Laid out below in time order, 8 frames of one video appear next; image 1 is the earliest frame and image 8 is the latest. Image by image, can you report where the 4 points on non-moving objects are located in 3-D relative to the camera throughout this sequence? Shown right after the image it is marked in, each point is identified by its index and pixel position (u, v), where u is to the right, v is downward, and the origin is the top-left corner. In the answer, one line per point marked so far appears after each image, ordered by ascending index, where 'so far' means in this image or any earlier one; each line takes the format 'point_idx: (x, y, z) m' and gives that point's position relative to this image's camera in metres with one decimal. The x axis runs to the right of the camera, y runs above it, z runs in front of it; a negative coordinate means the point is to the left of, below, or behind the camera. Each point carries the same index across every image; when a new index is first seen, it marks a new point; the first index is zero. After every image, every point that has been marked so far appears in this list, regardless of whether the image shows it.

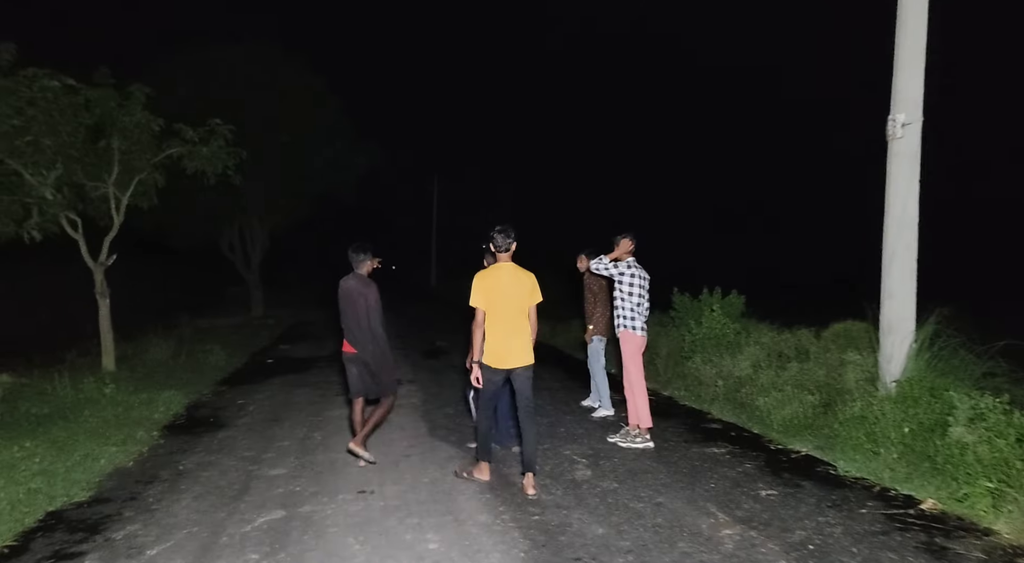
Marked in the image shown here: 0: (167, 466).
0: (-2.8, -1.5, +4.8) m
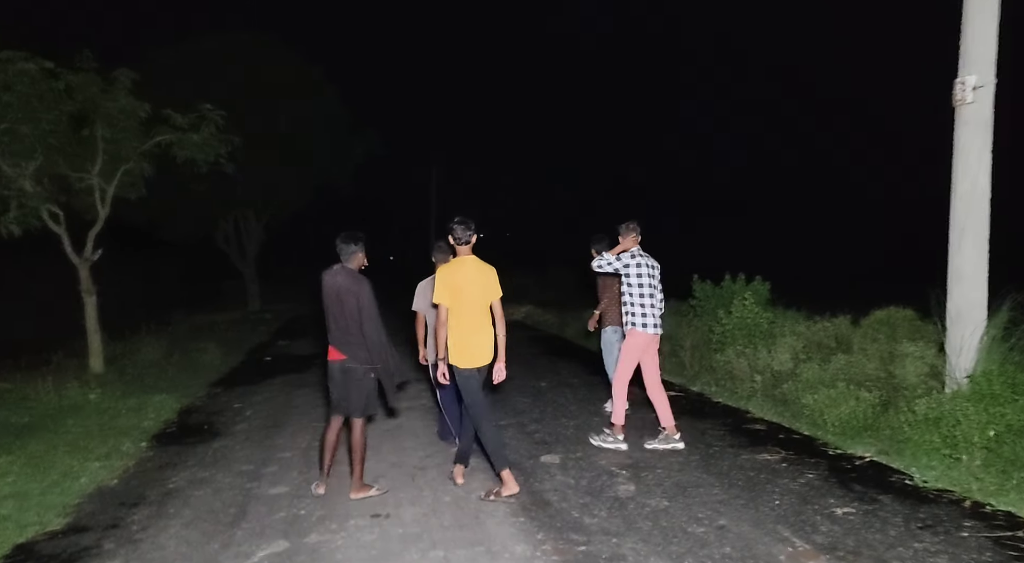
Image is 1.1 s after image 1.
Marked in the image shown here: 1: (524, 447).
0: (-2.6, -1.5, +4.3) m
1: (+0.1, -1.4, +4.9) m
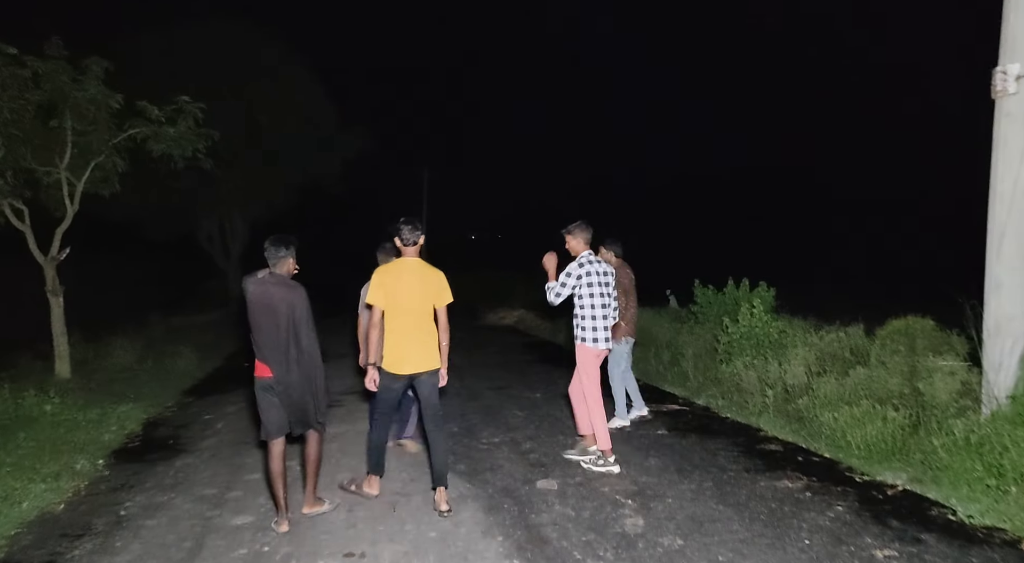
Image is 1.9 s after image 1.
0: (-2.6, -1.5, +3.8) m
1: (+0.1, -1.4, +4.4) m
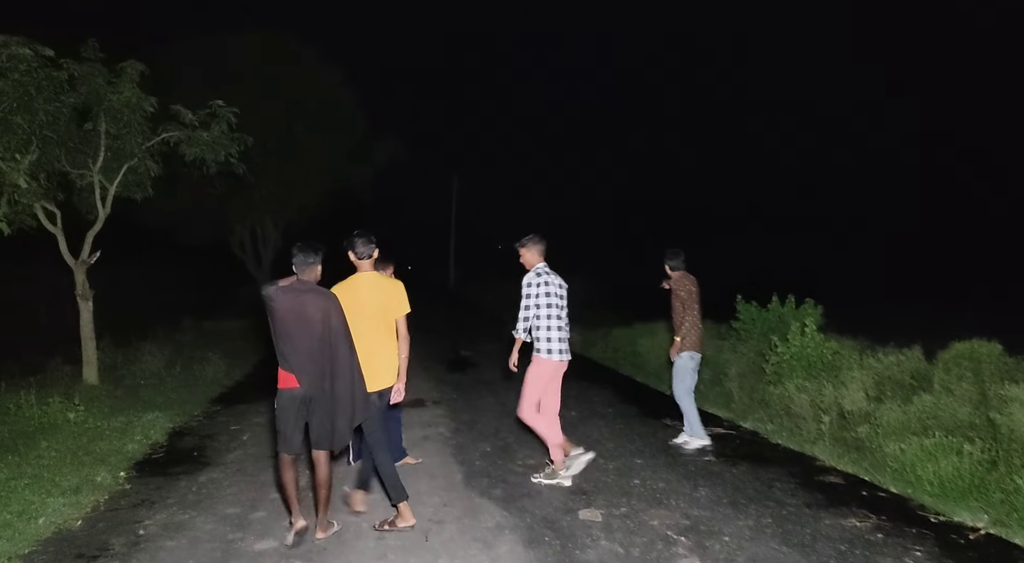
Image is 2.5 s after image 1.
0: (-2.4, -1.5, +3.6) m
1: (+0.3, -1.5, +4.2) m
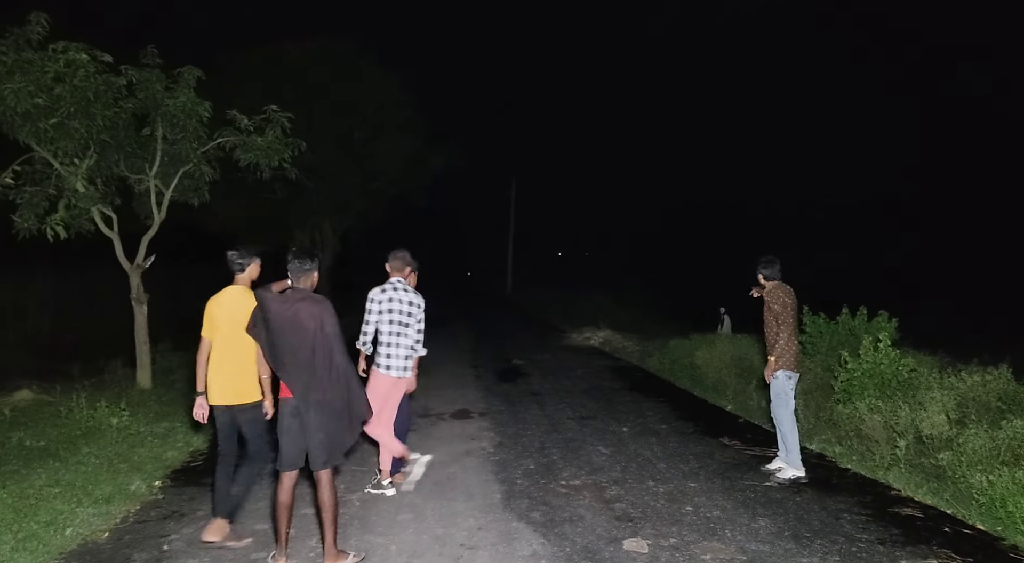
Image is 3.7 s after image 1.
0: (-2.2, -1.6, +3.5) m
1: (+0.6, -1.5, +3.8) m
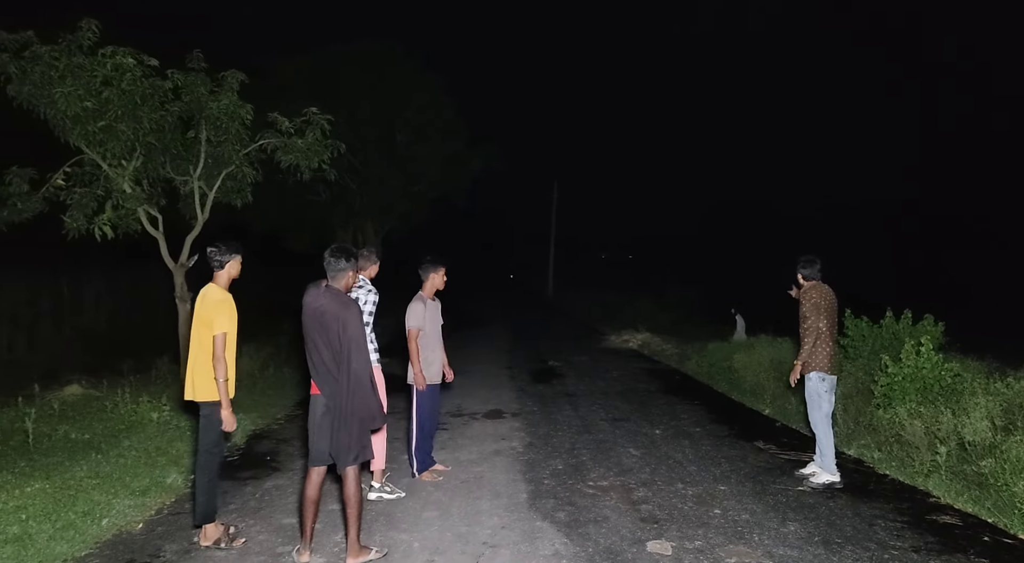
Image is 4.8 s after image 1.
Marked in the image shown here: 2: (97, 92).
0: (-2.0, -1.6, +3.6) m
1: (+0.7, -1.5, +3.8) m
2: (-5.1, +2.3, +7.4) m
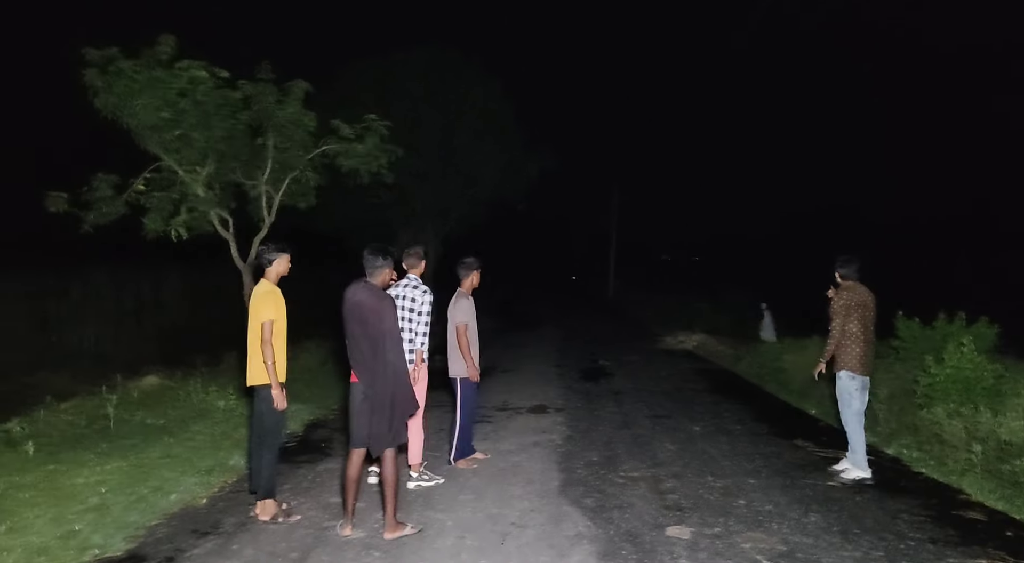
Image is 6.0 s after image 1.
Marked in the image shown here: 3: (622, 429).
0: (-1.9, -1.6, +4.1) m
1: (+0.9, -1.5, +4.0) m
2: (-4.6, +2.4, +8.0) m
3: (+1.2, -1.7, +7.0) m
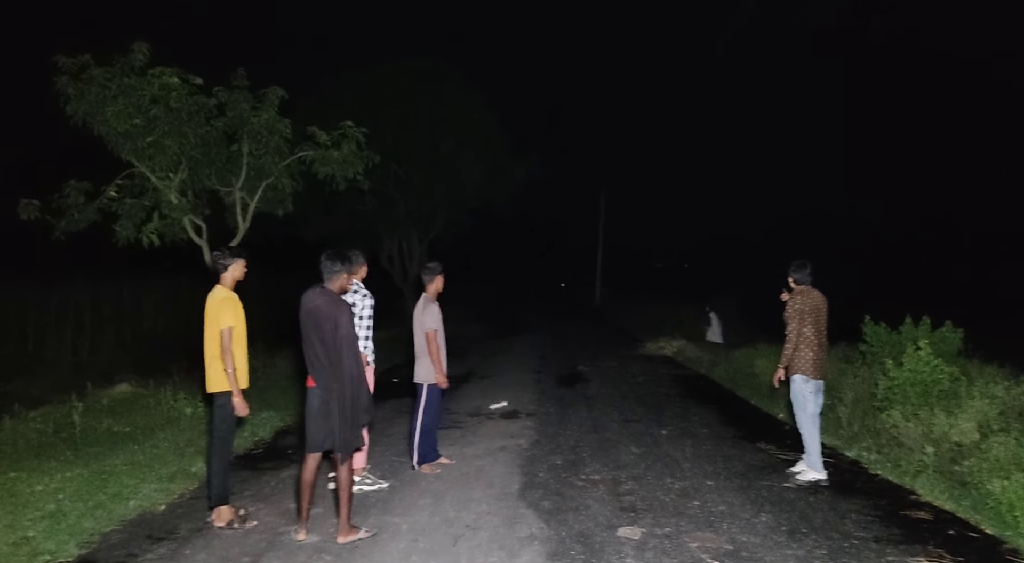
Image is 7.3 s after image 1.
0: (-2.1, -1.6, +4.0) m
1: (+0.6, -1.5, +4.0) m
2: (-4.9, +2.3, +8.0) m
3: (+0.9, -1.8, +7.0) m
